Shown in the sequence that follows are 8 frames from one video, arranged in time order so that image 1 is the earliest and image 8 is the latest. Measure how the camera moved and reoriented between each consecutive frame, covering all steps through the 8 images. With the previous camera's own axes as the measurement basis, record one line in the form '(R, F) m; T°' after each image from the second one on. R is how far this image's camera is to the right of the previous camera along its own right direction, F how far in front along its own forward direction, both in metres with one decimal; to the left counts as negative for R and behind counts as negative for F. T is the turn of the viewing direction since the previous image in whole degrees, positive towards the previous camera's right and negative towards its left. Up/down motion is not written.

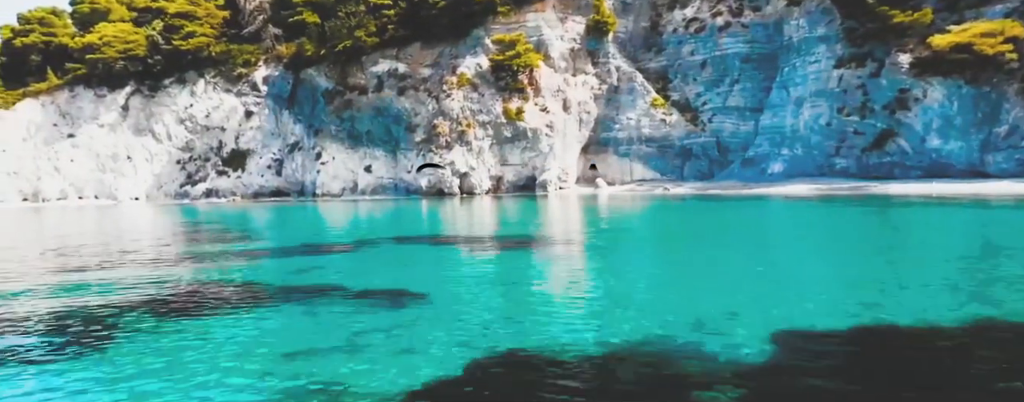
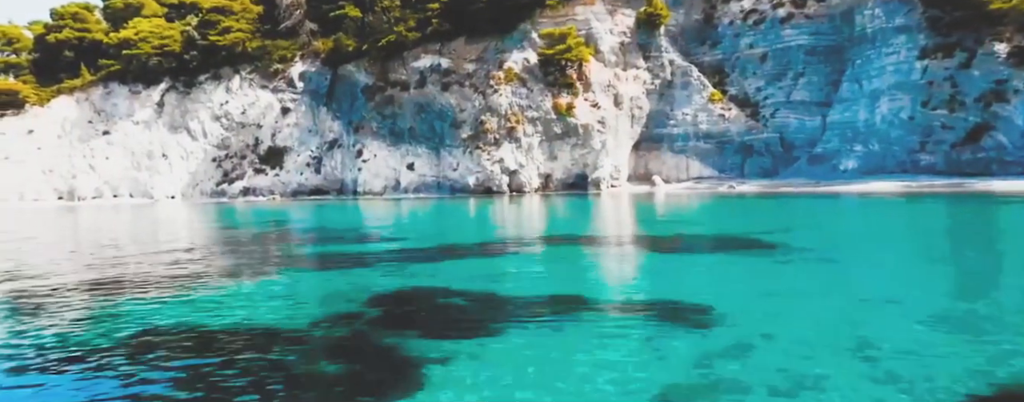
(-2.0, +1.1) m; -1°
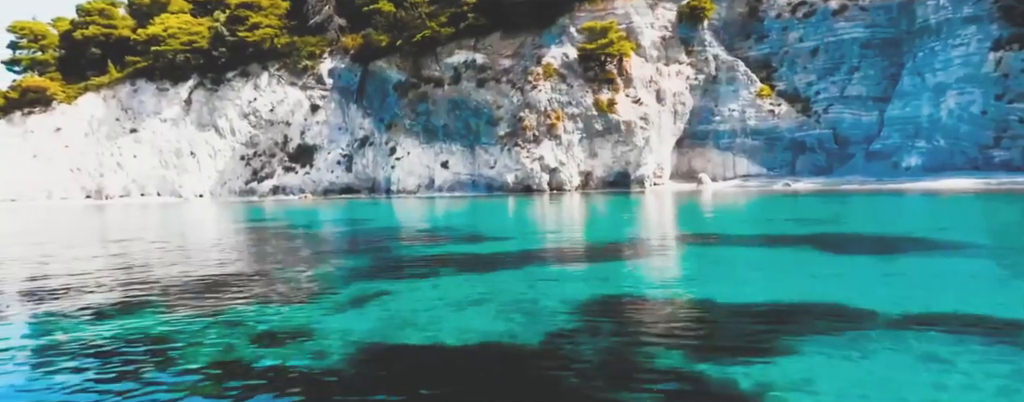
(-1.5, +0.9) m; -1°
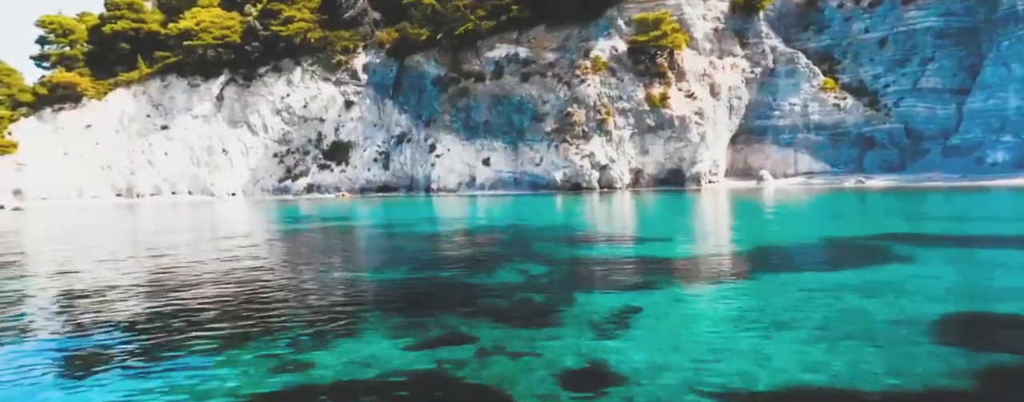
(-1.8, +1.3) m; -1°
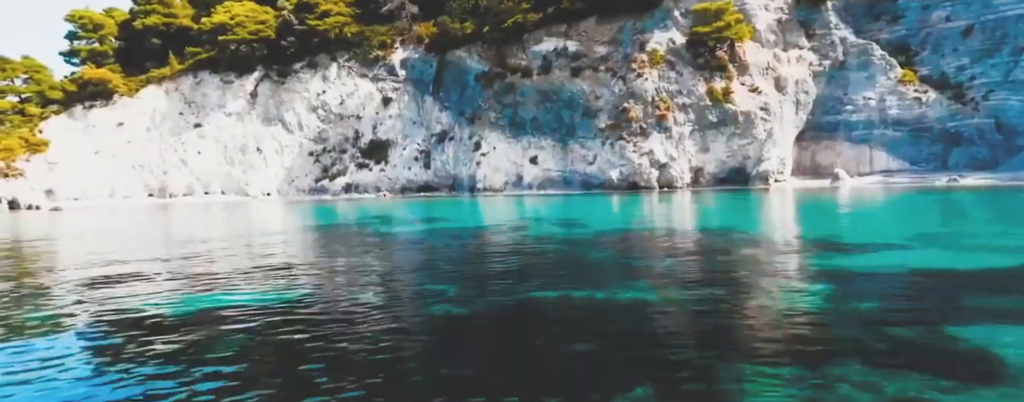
(-1.9, +1.7) m; -1°
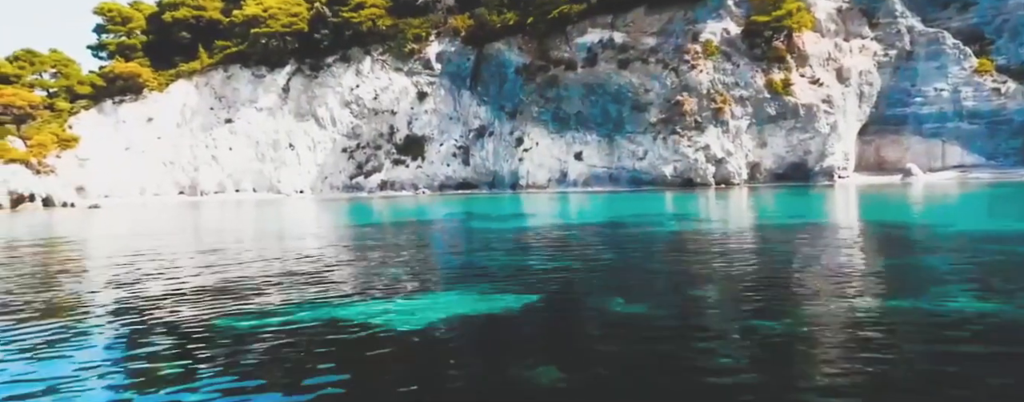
(-1.6, +1.4) m; -1°
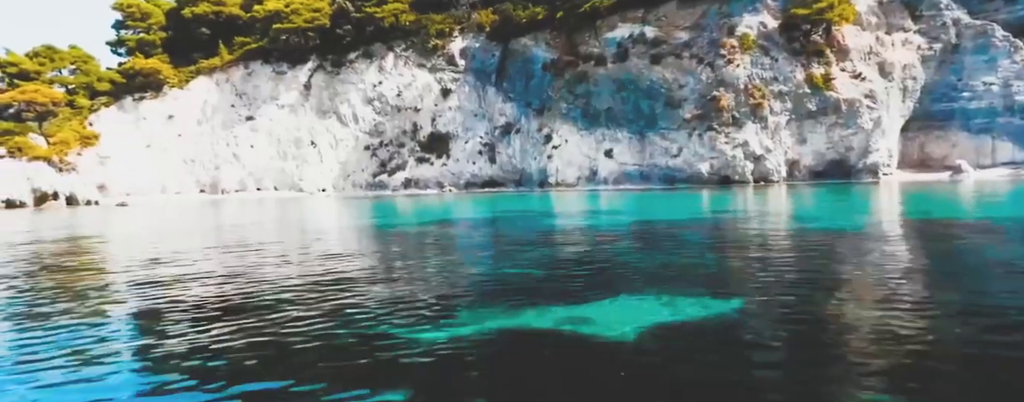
(-1.1, +0.8) m; 0°
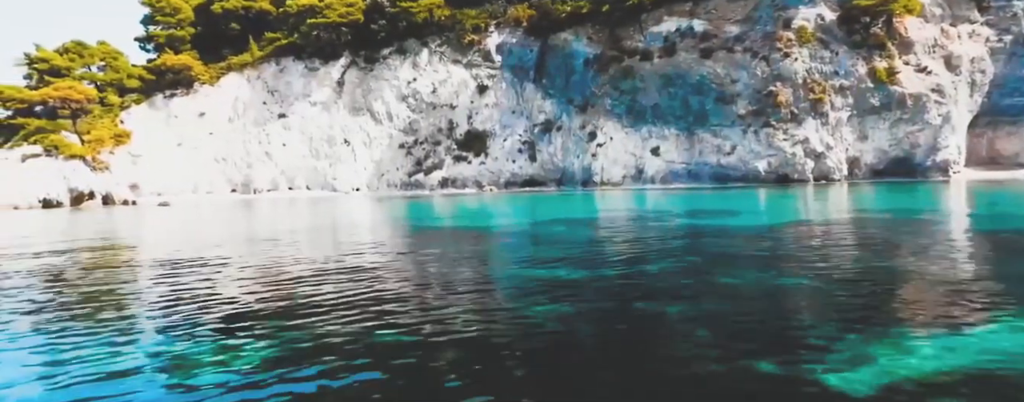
(-1.6, +1.2) m; -1°
